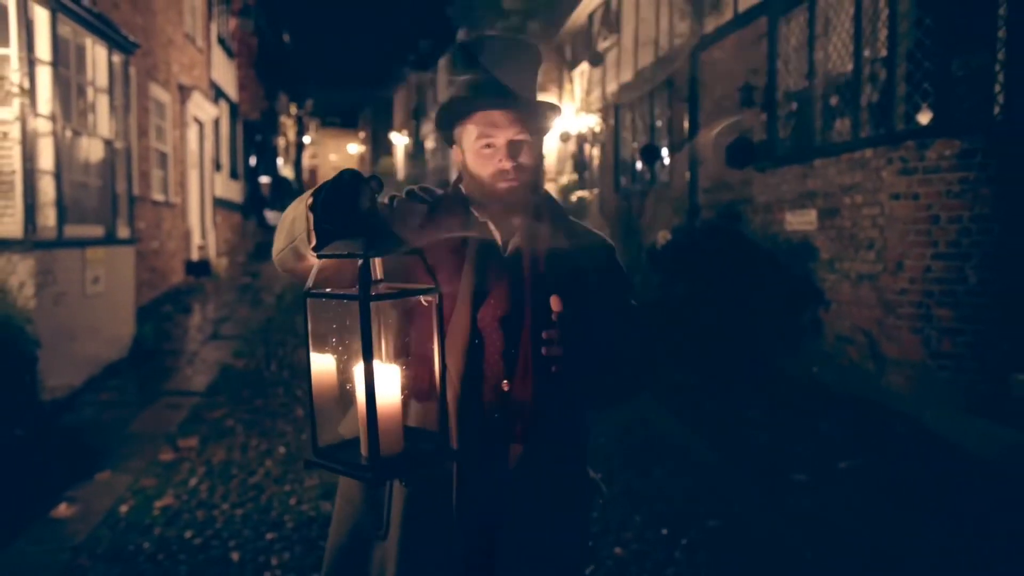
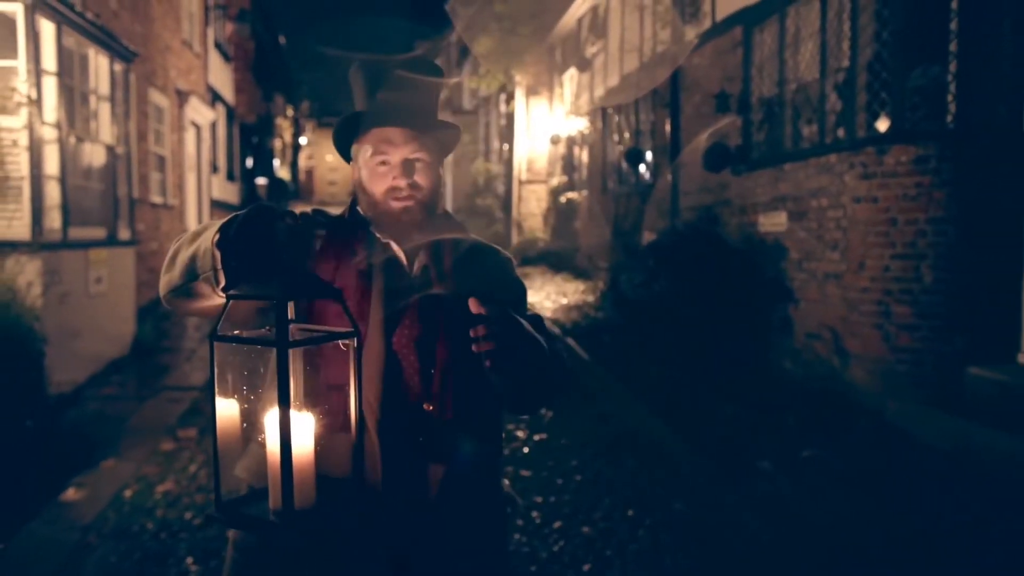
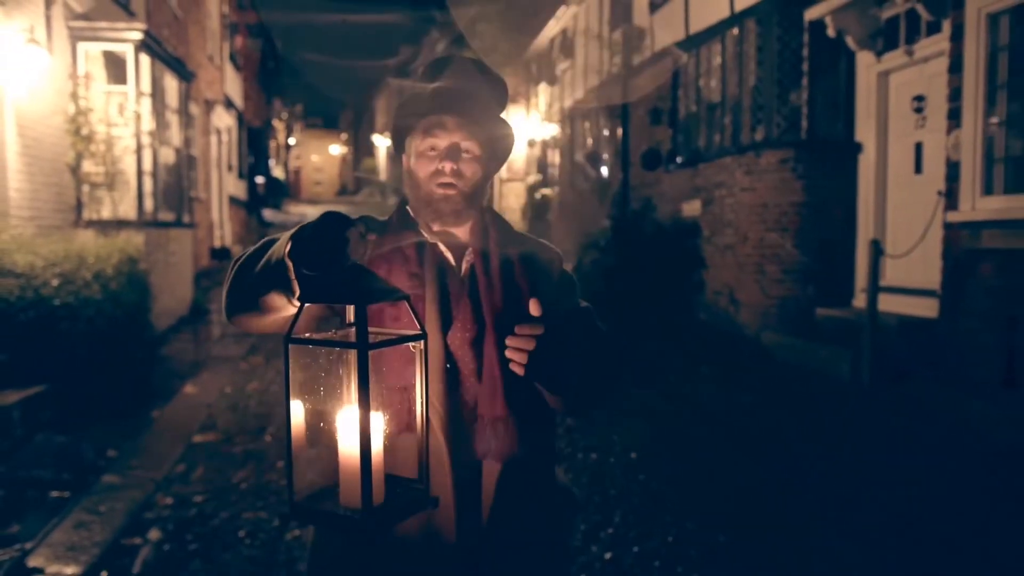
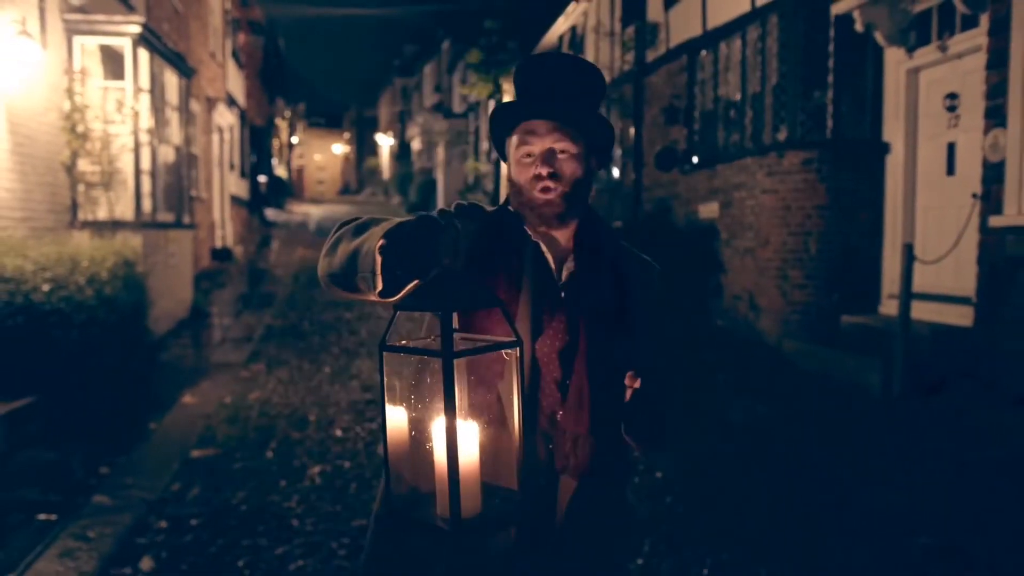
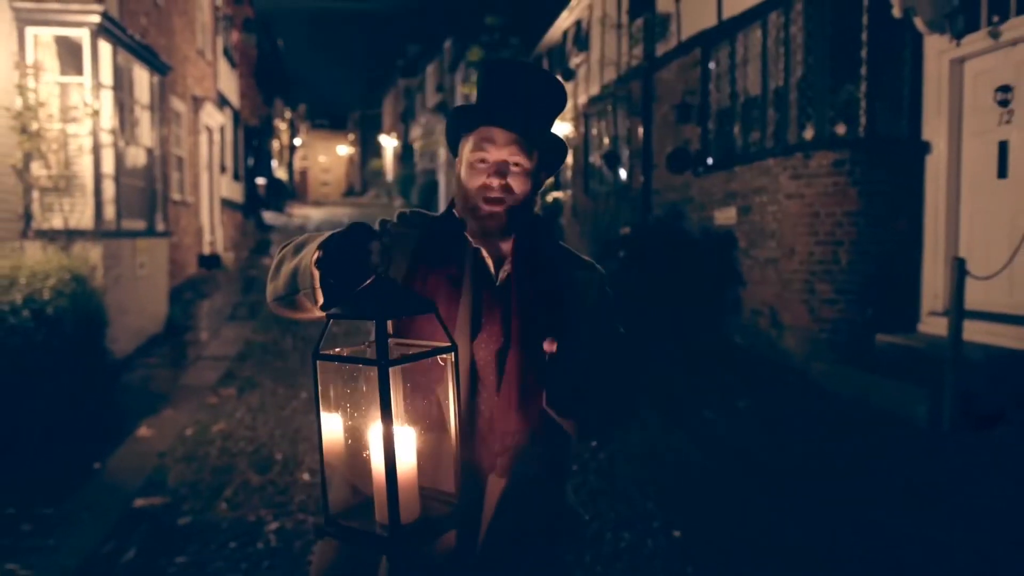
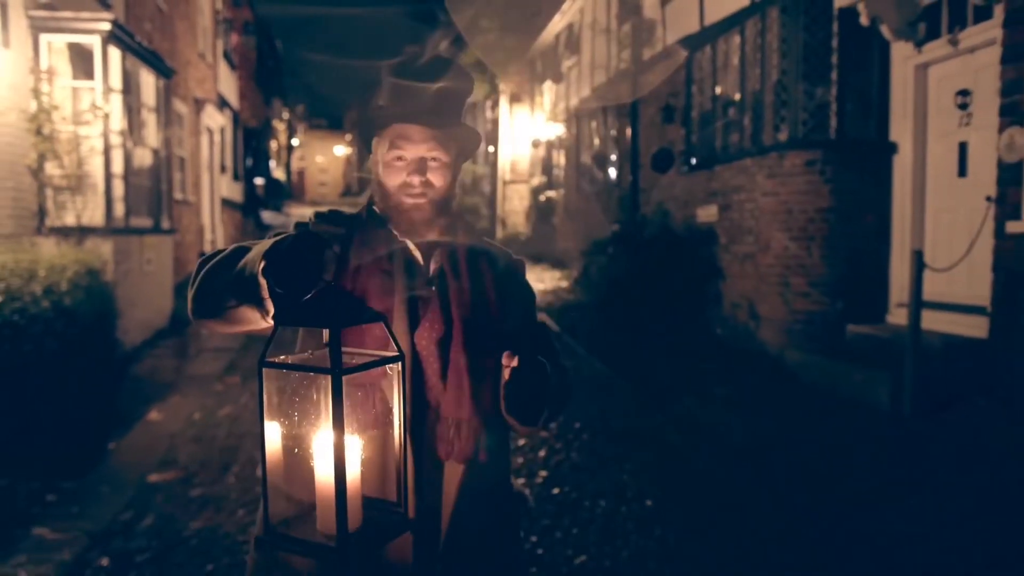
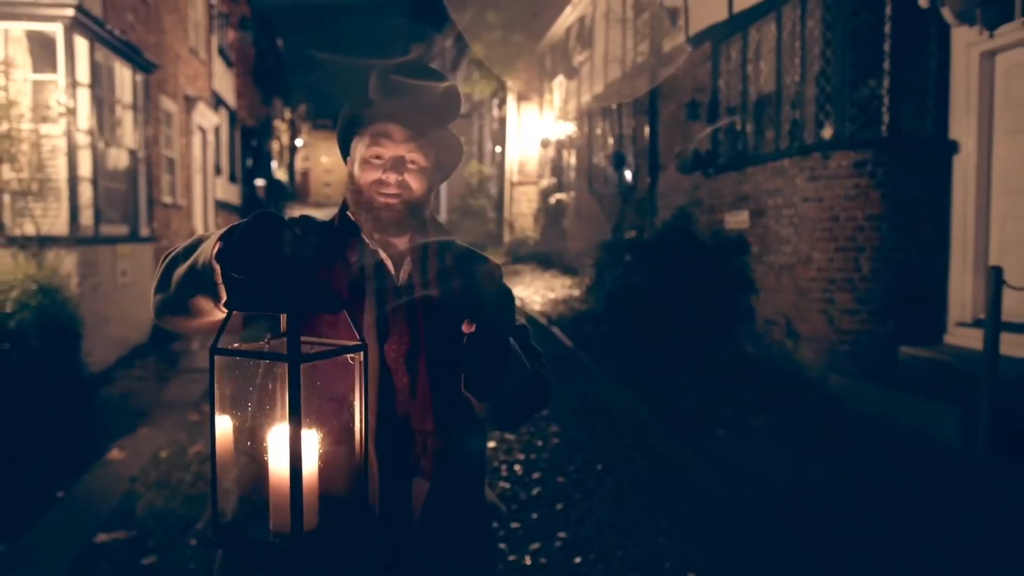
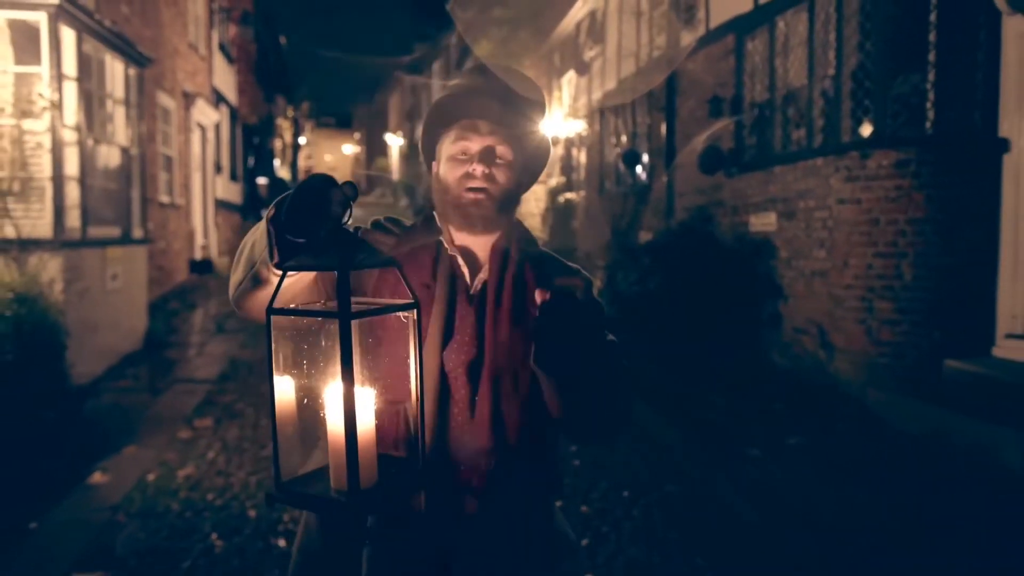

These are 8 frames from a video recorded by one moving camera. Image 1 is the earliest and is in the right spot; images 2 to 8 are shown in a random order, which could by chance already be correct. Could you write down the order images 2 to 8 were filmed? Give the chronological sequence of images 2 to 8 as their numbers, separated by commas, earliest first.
2, 8, 7, 5, 6, 4, 3
